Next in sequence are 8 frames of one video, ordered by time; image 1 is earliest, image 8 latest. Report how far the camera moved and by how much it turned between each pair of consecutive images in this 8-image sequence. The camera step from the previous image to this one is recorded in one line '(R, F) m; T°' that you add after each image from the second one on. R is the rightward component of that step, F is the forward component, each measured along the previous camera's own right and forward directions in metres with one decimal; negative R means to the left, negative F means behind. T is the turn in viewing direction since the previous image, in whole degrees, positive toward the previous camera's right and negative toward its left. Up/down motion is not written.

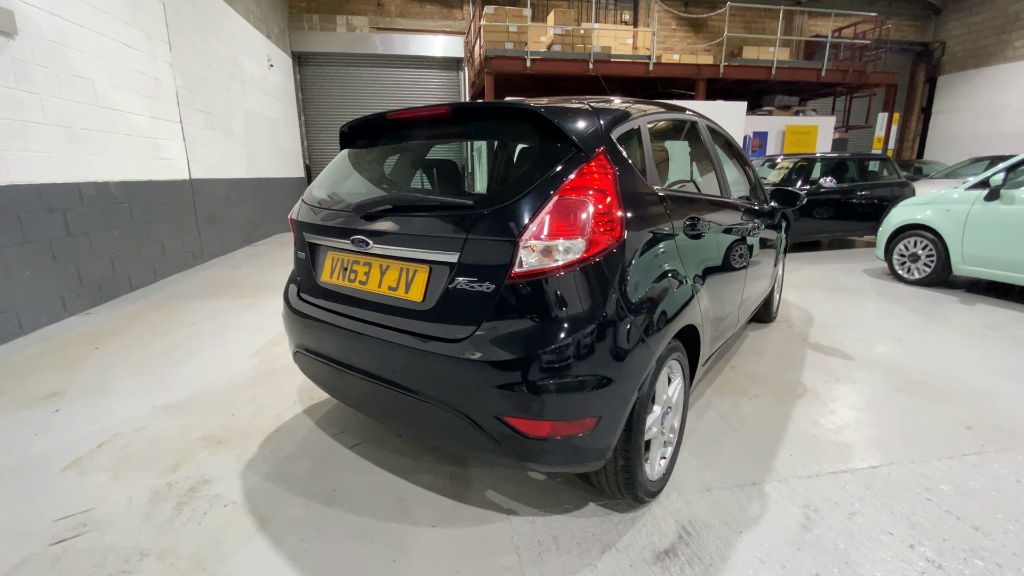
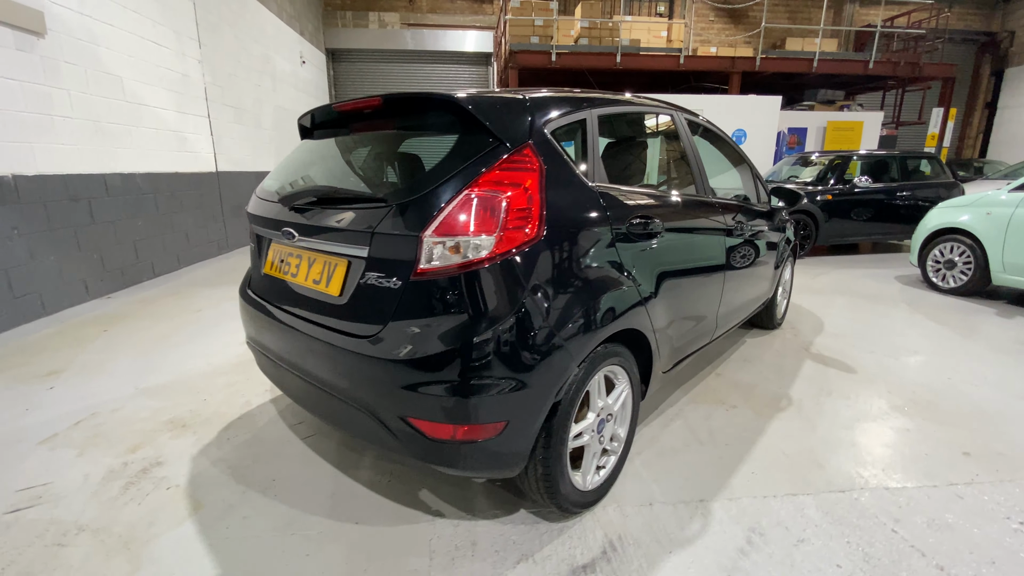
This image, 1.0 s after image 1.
(+0.4, +0.1) m; -5°
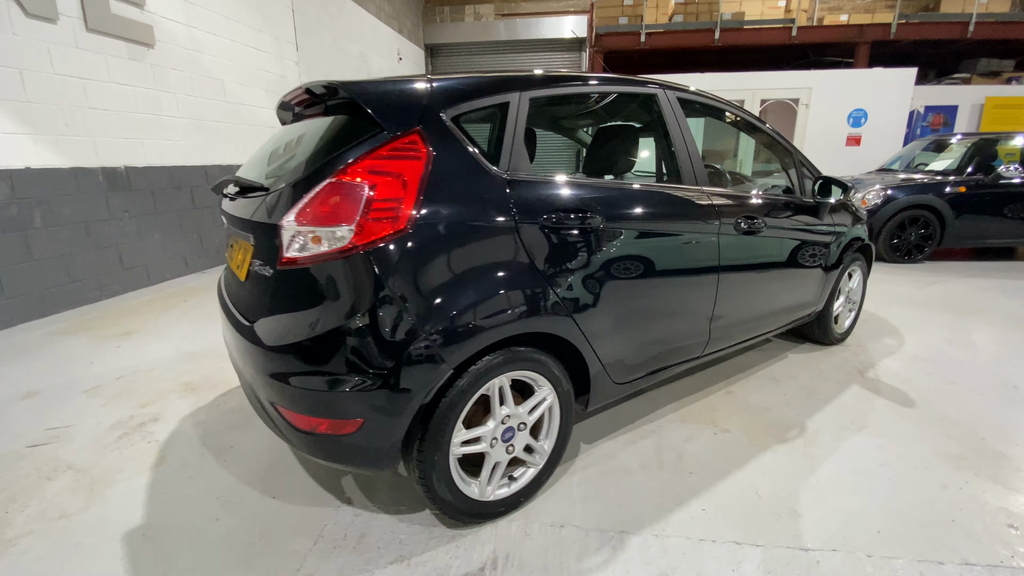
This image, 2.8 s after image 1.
(+0.7, +0.2) m; -13°
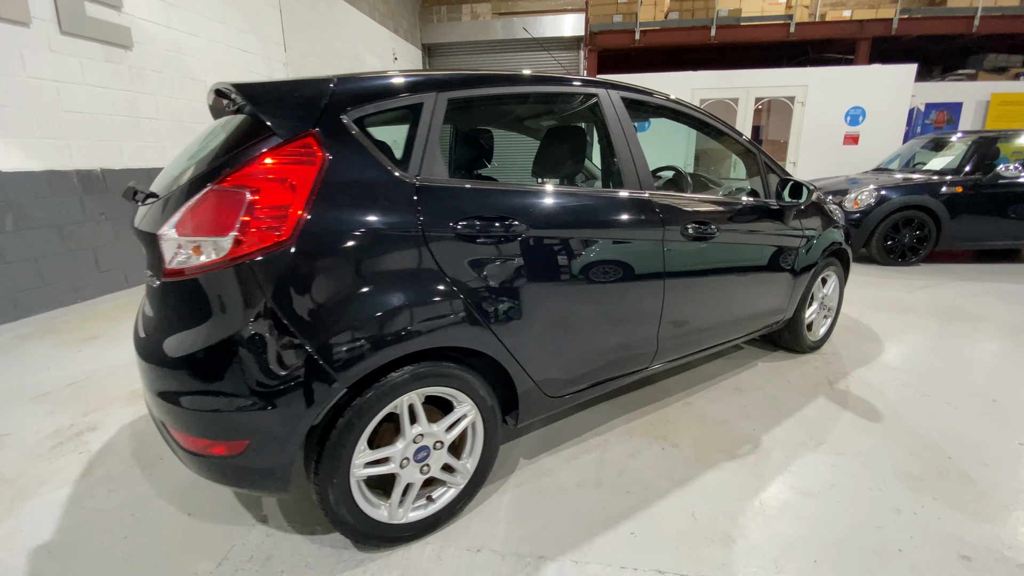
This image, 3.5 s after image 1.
(+0.3, +0.1) m; -1°
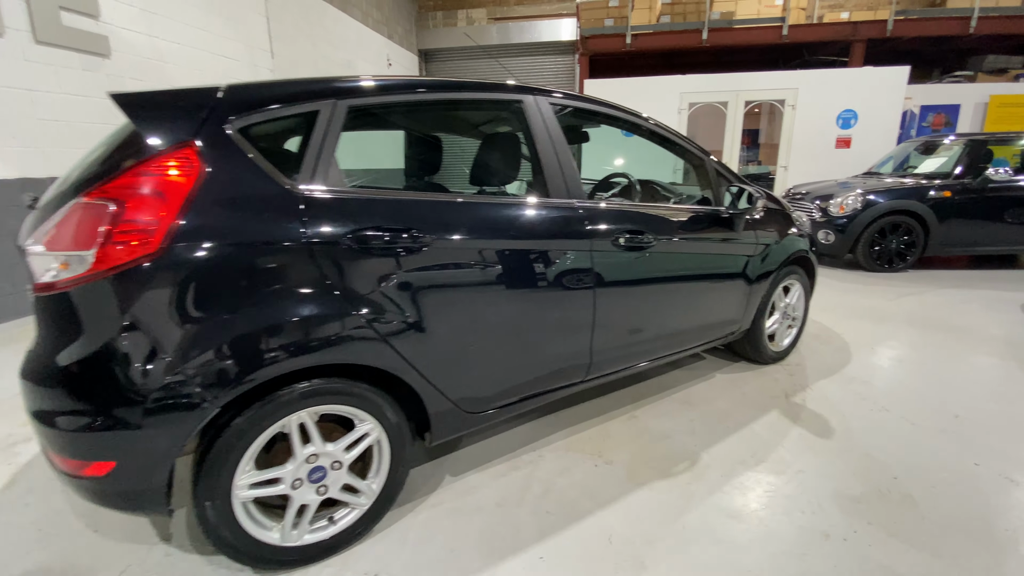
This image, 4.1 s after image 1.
(+0.3, +0.1) m; -1°
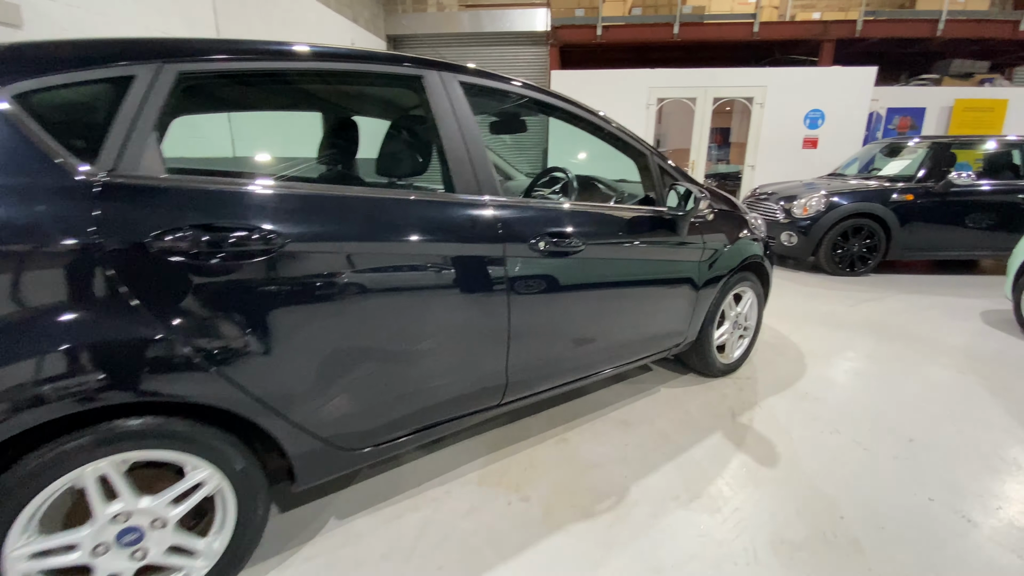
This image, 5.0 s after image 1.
(+0.3, +0.3) m; +3°
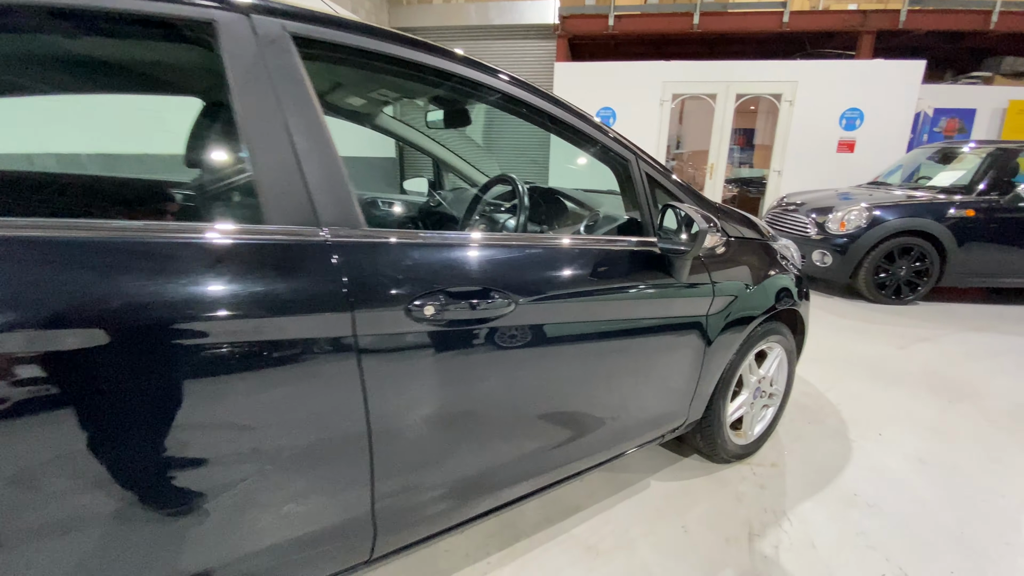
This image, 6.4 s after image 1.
(+0.3, +0.7) m; -2°
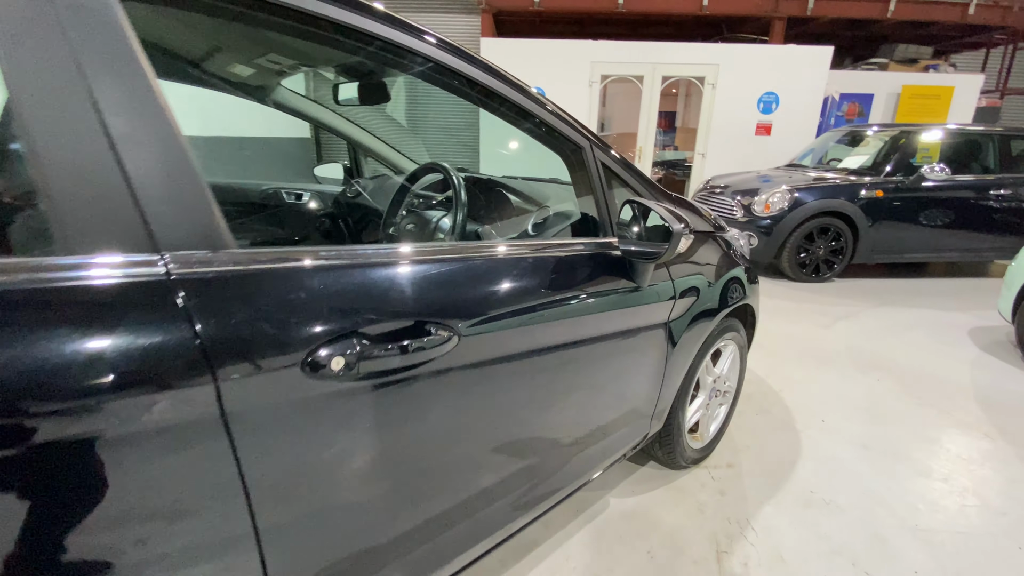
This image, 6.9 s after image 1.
(0.0, +0.2) m; +8°
